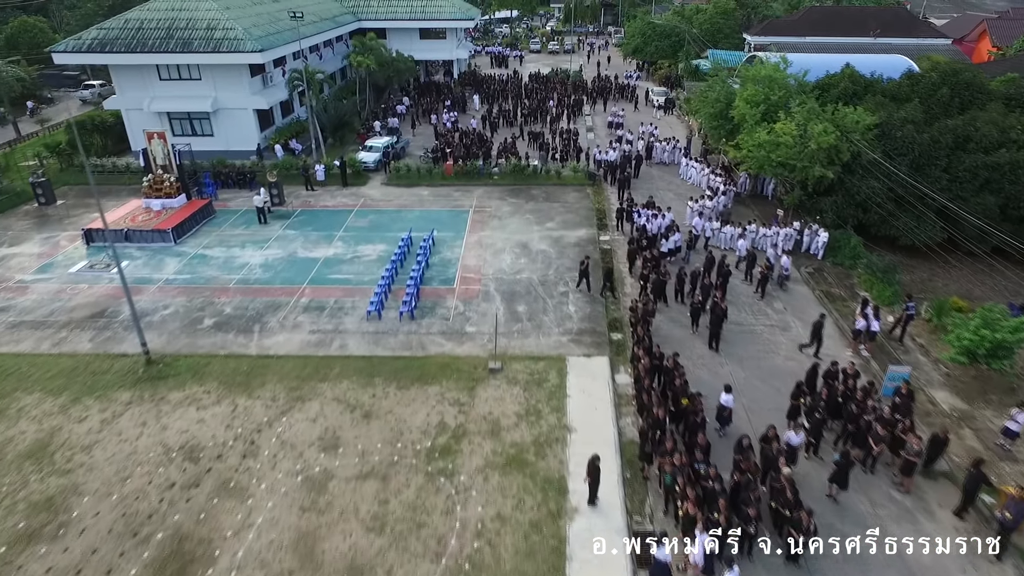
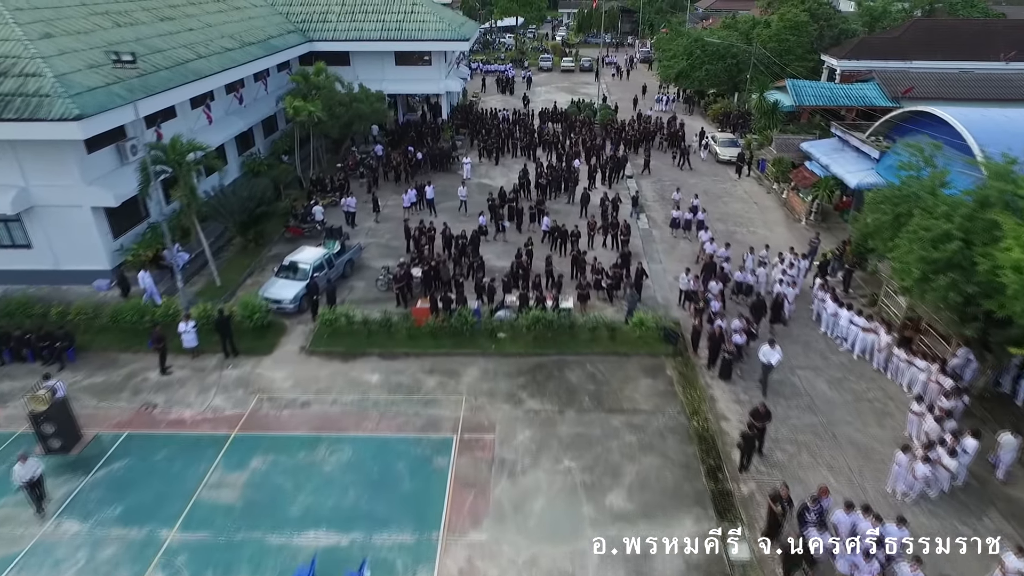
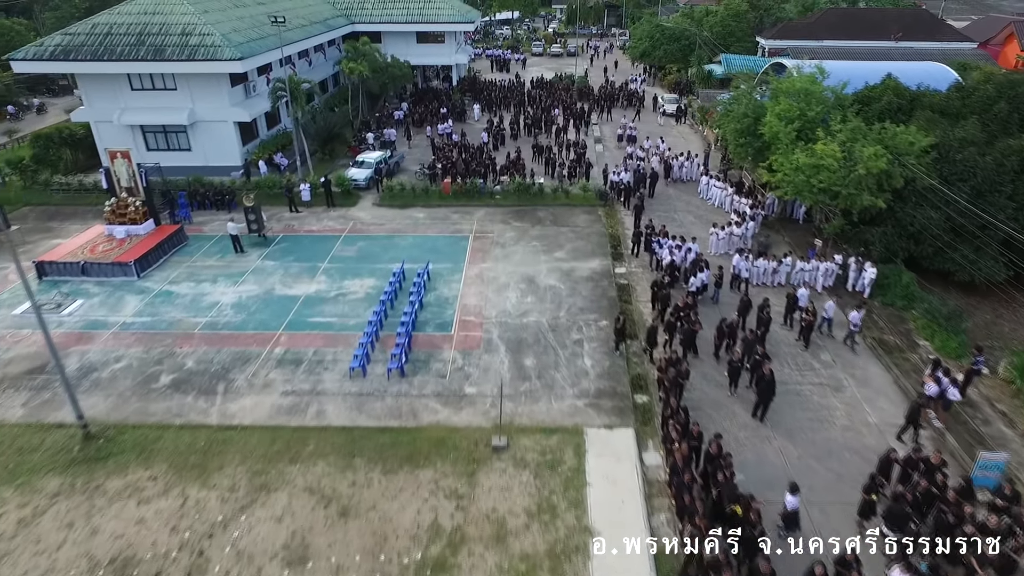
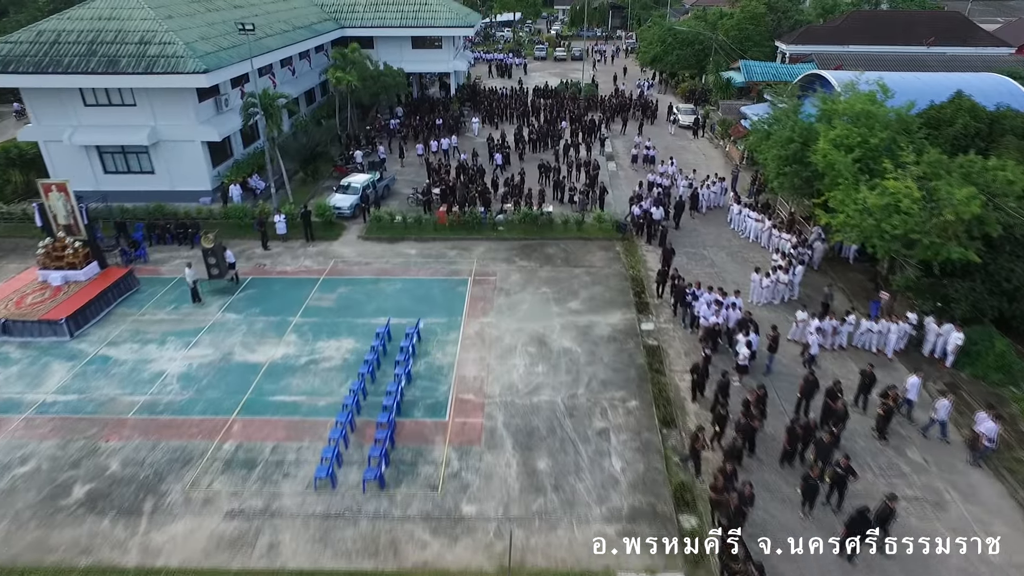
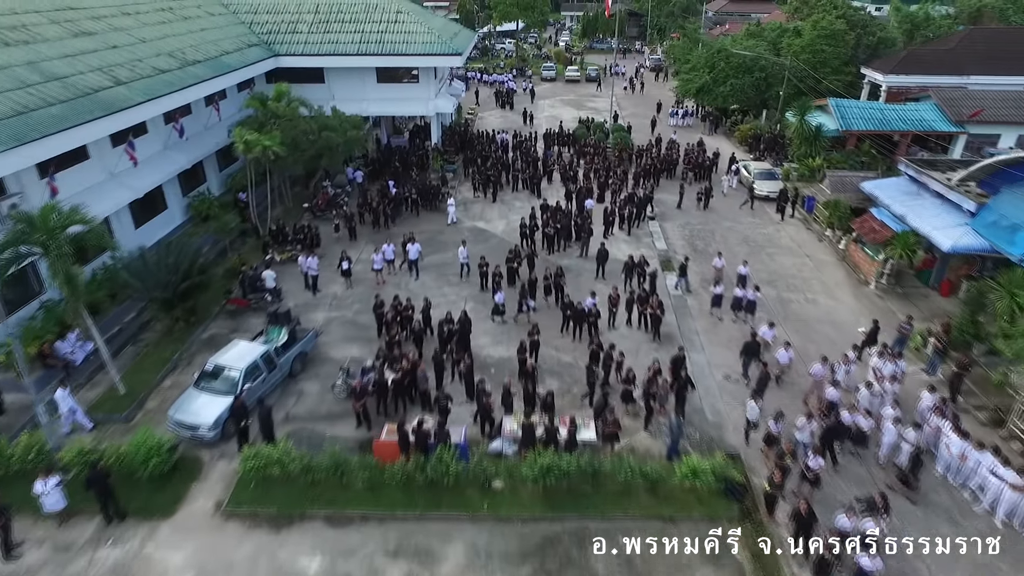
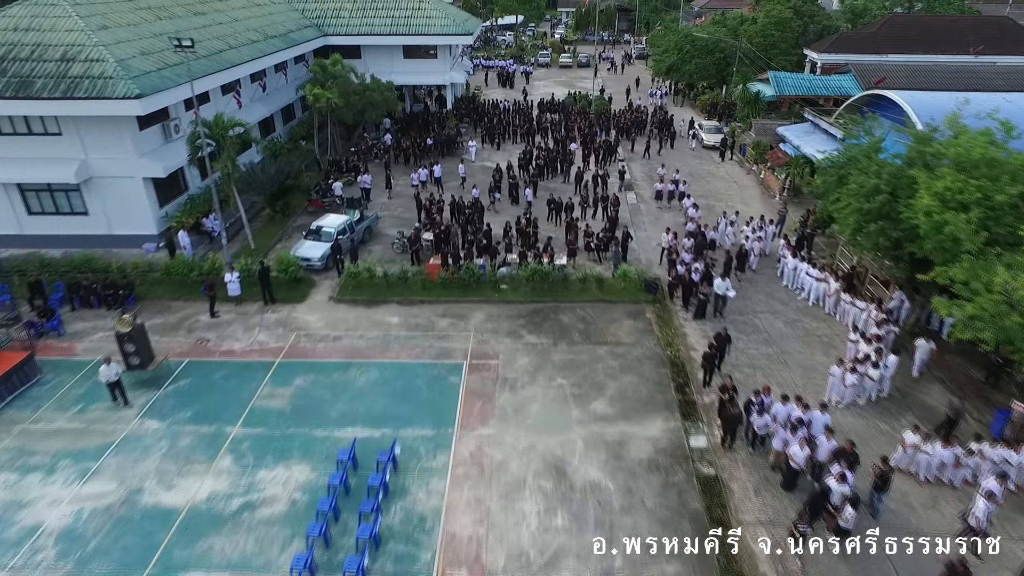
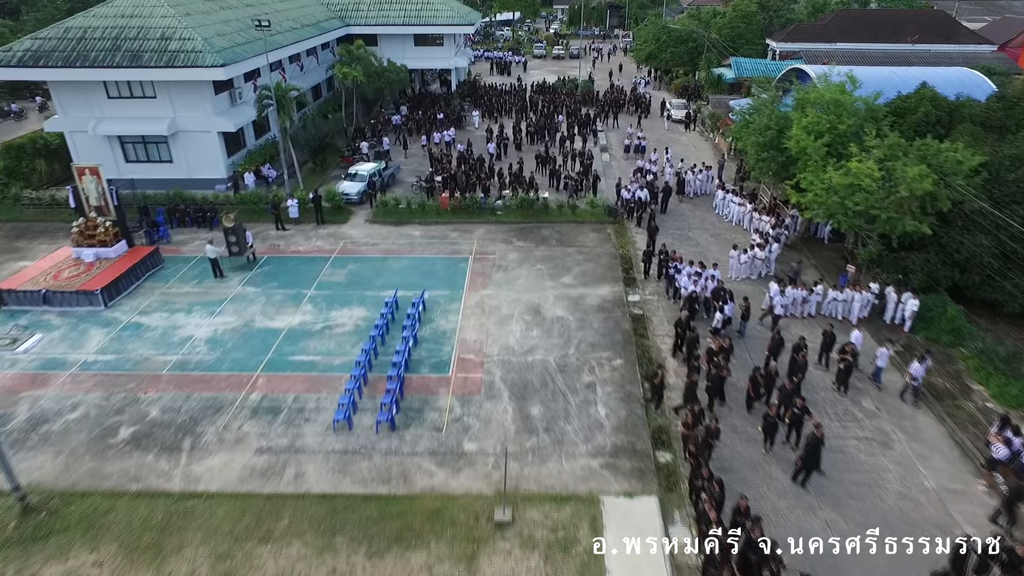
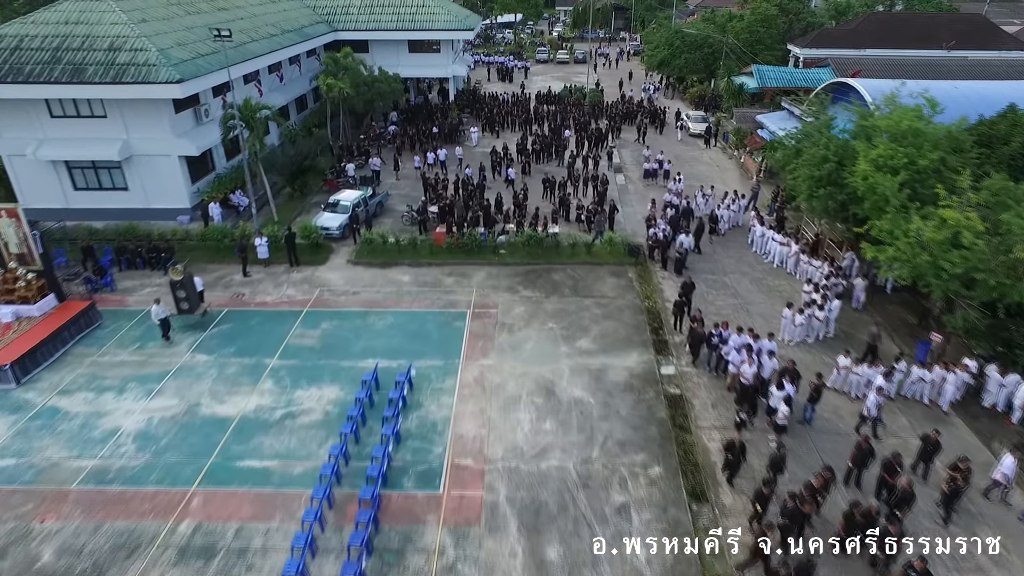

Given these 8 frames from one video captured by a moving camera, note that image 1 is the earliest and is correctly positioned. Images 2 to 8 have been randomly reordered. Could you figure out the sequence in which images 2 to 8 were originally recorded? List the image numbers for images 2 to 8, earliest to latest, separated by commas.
3, 7, 4, 8, 6, 2, 5
